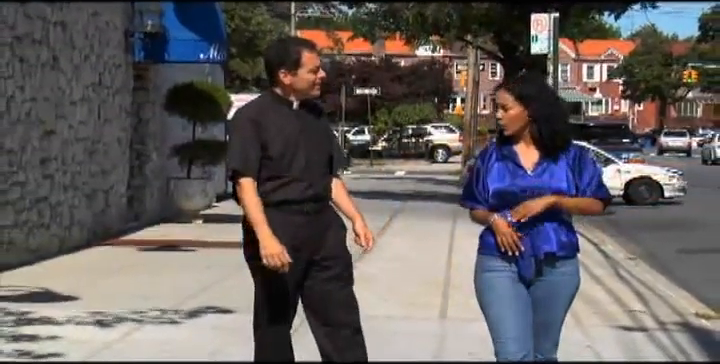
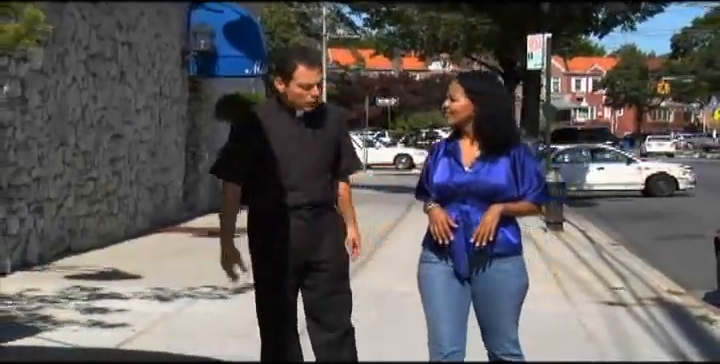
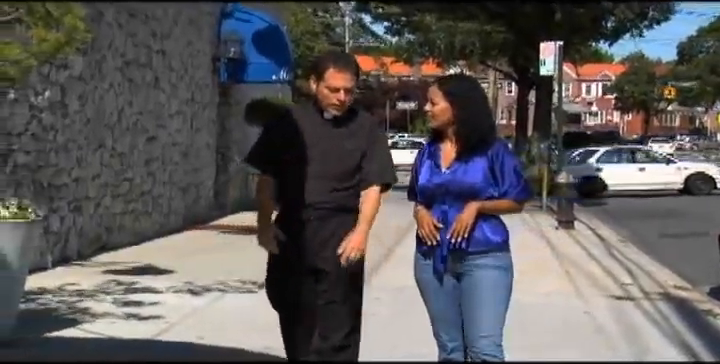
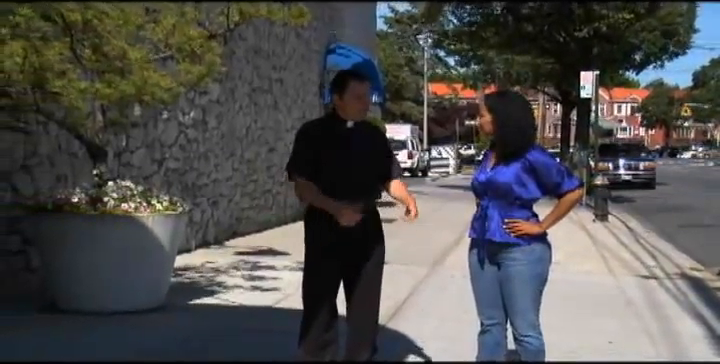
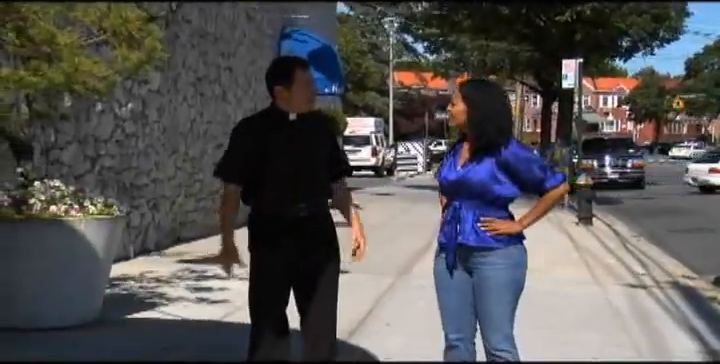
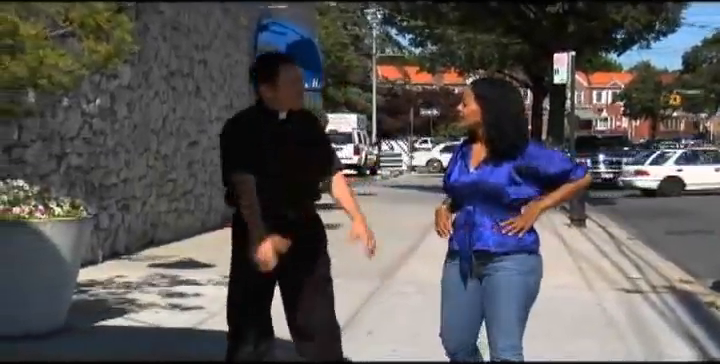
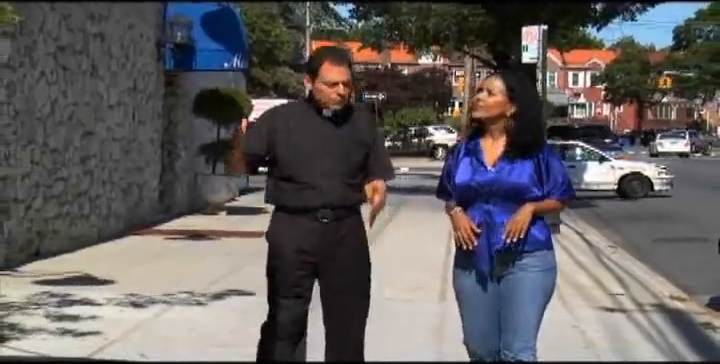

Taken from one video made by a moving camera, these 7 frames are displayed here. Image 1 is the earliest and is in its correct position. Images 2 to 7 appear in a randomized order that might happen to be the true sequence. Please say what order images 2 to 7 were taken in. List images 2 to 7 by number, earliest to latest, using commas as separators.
7, 2, 3, 6, 5, 4
